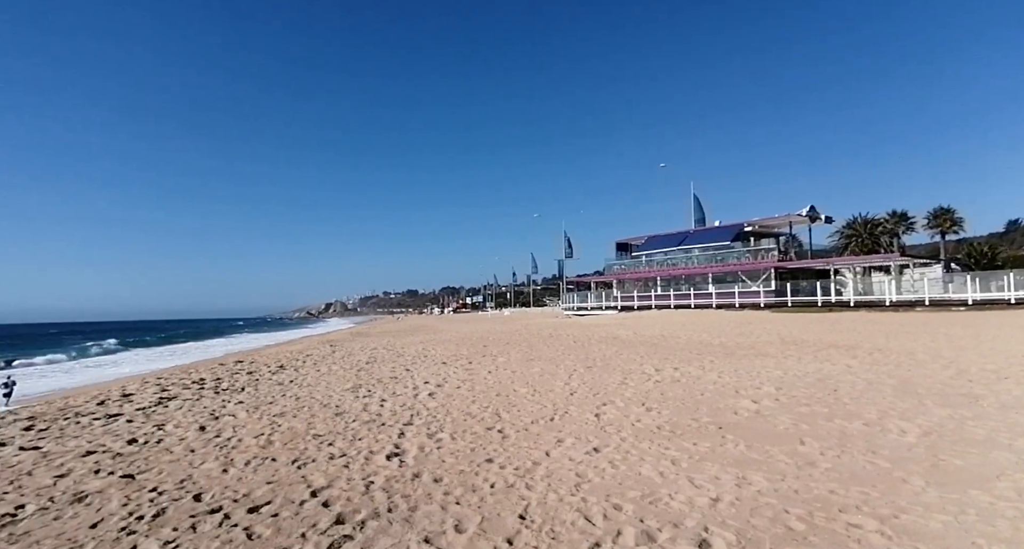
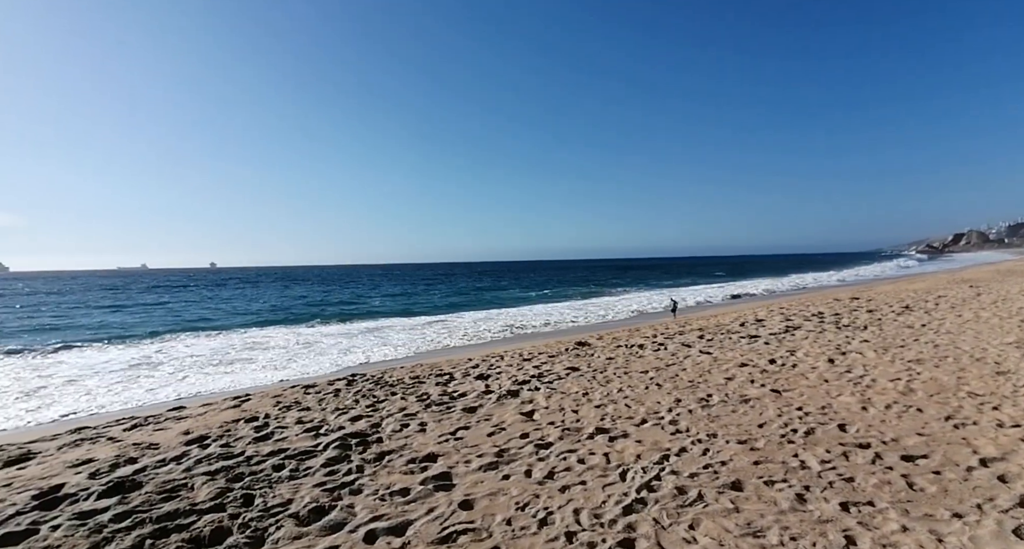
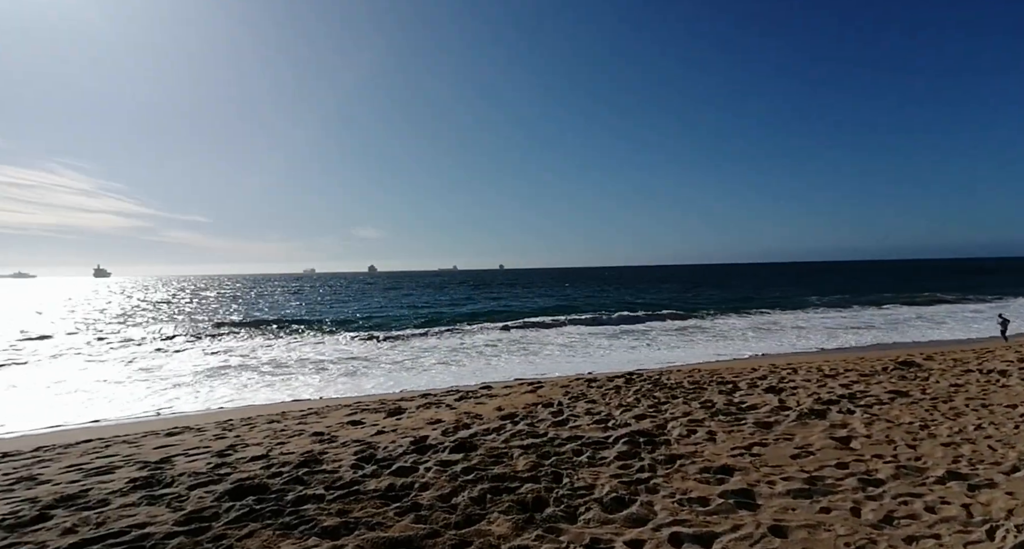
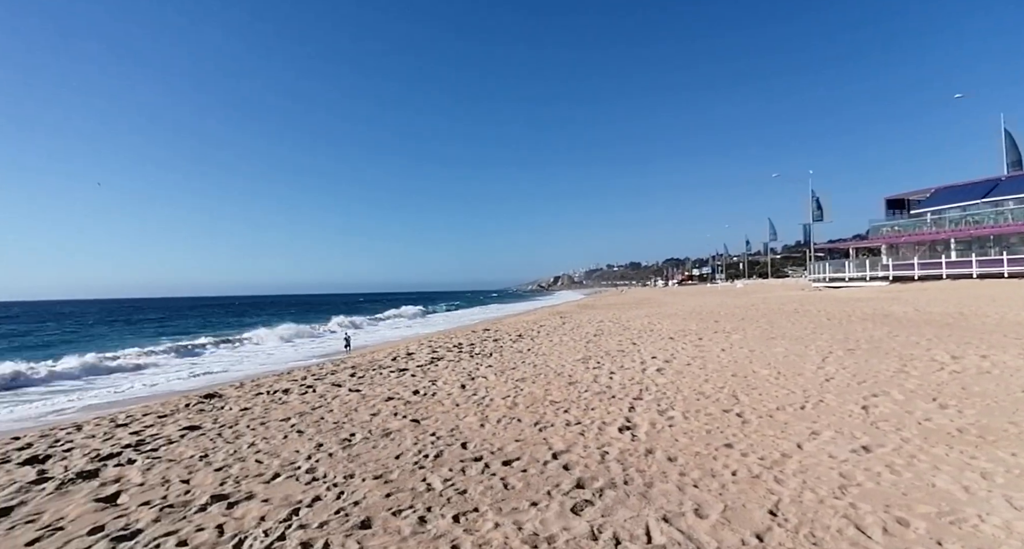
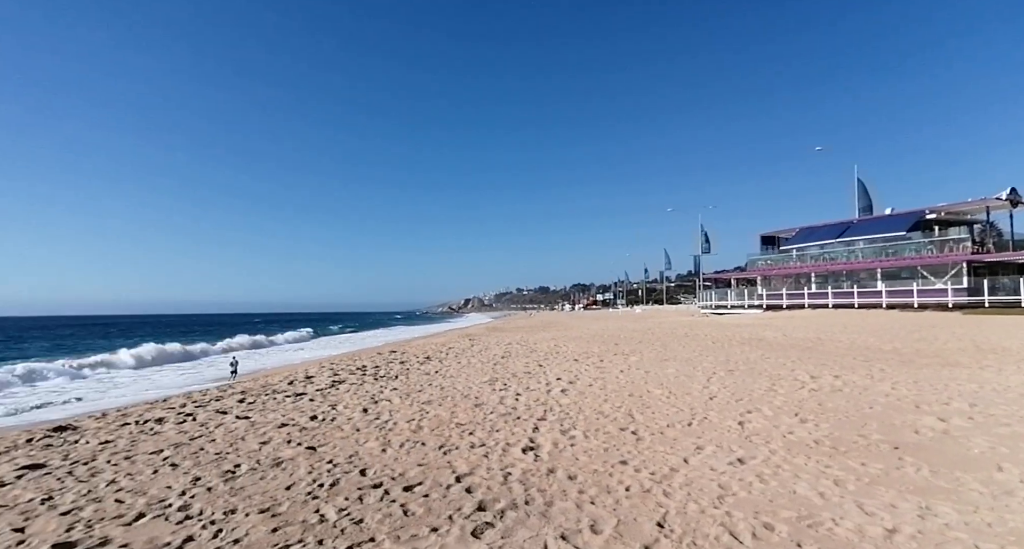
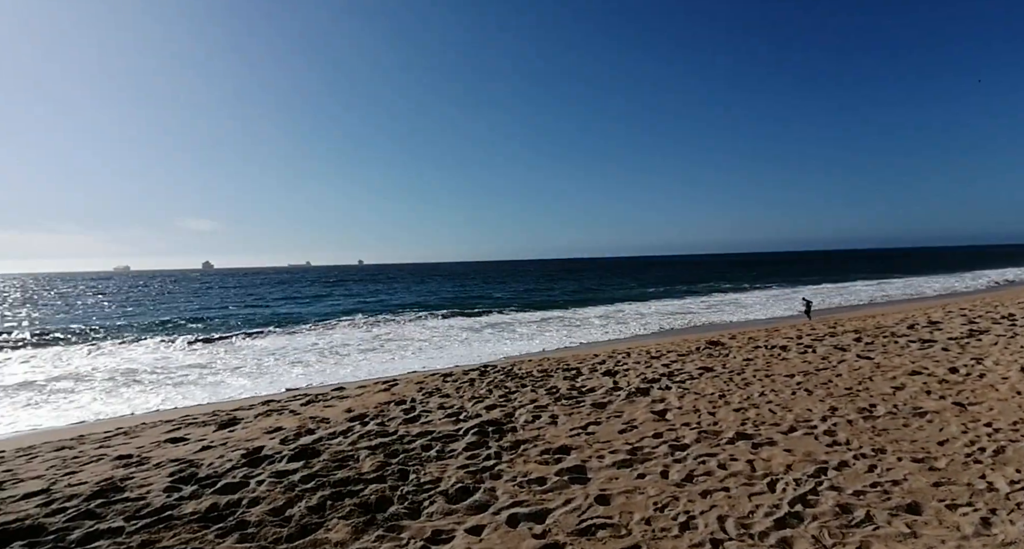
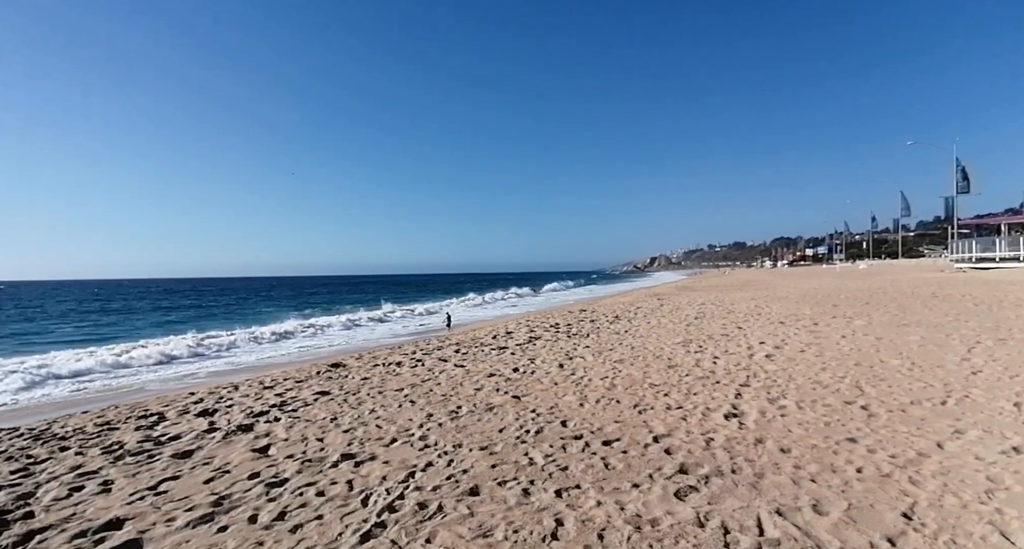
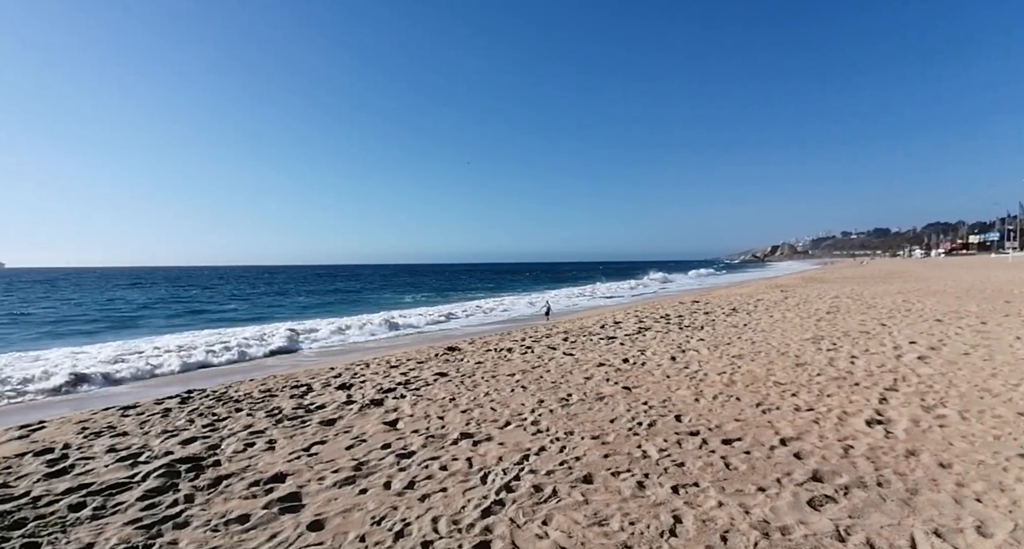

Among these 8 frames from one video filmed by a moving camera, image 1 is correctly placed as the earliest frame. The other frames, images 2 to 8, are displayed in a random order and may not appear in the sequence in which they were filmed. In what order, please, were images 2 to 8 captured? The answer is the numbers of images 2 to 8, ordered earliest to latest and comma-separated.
5, 4, 7, 8, 2, 6, 3
